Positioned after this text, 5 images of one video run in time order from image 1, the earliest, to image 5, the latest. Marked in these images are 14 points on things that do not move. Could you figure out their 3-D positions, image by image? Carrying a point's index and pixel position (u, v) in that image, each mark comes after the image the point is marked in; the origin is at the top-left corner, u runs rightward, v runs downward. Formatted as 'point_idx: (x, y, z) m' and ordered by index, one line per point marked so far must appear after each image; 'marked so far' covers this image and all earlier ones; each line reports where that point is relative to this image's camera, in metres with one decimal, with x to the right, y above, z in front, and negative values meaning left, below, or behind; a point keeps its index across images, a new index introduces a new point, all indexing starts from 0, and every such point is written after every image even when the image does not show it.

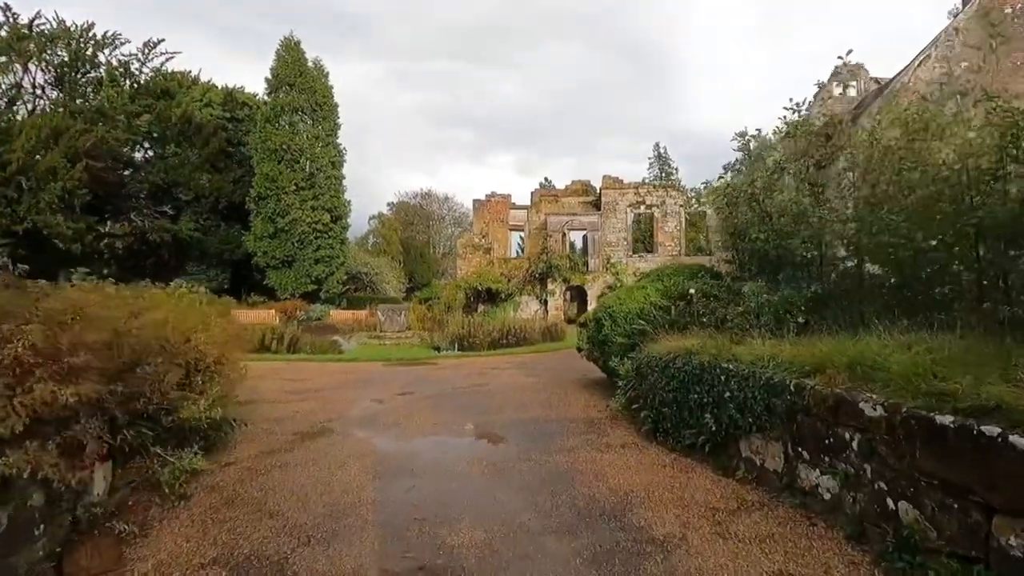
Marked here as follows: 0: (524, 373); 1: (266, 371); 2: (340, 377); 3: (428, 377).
0: (+0.3, -1.9, +11.5) m
1: (-5.4, -1.9, +11.8) m
2: (-3.5, -1.9, +11.2) m
3: (-1.7, -1.9, +11.2) m
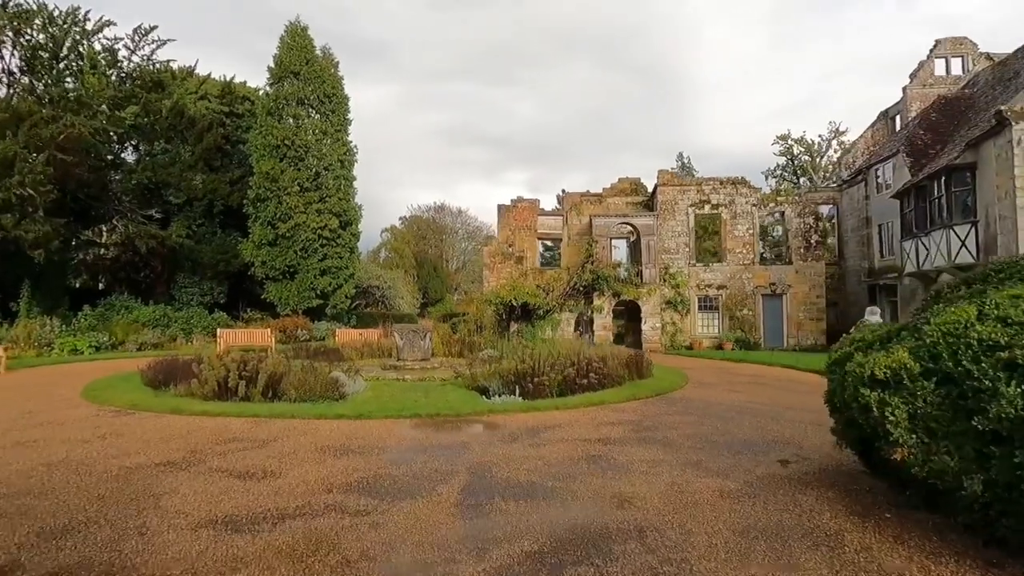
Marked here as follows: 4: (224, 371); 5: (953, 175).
0: (+1.9, -2.0, +6.3) m
1: (-3.8, -2.0, +6.7) m
2: (-1.9, -2.0, +6.0) m
3: (-0.1, -2.0, +6.0) m
4: (-5.7, -1.6, +10.5) m
5: (+15.1, +3.8, +18.3) m
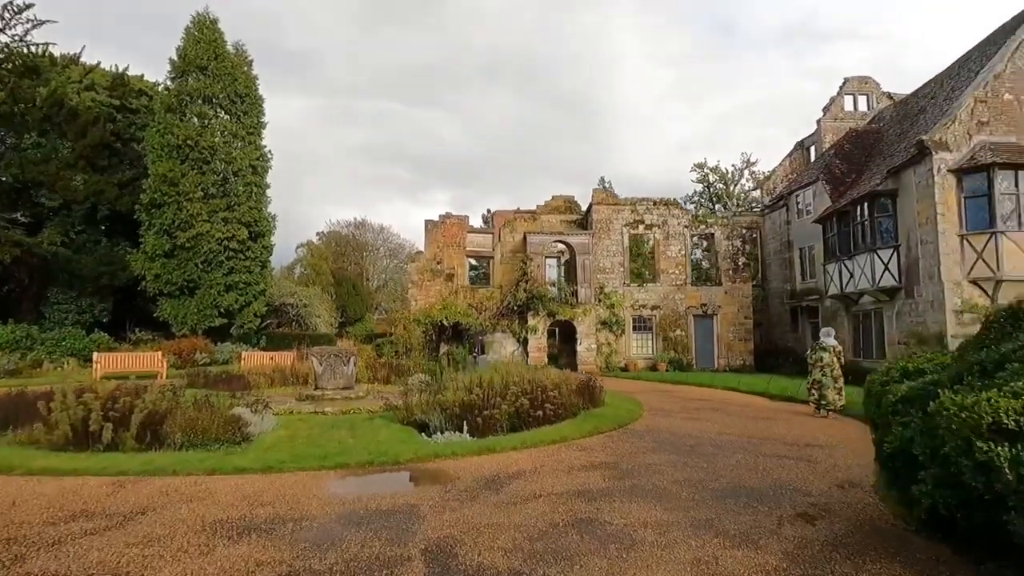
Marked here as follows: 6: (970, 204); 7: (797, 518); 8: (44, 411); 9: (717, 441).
0: (+1.6, -2.2, +5.0) m
1: (-4.1, -2.2, +4.6) m
2: (-2.2, -2.1, +4.2) m
3: (-0.4, -2.1, +4.4) m
4: (-6.5, -1.9, +8.1) m
5: (+12.9, +3.1, +19.1) m
6: (+14.1, +2.6, +16.4) m
7: (+2.7, -2.2, +5.2) m
8: (-7.9, -2.1, +9.0) m
9: (+3.4, -2.5, +8.9) m
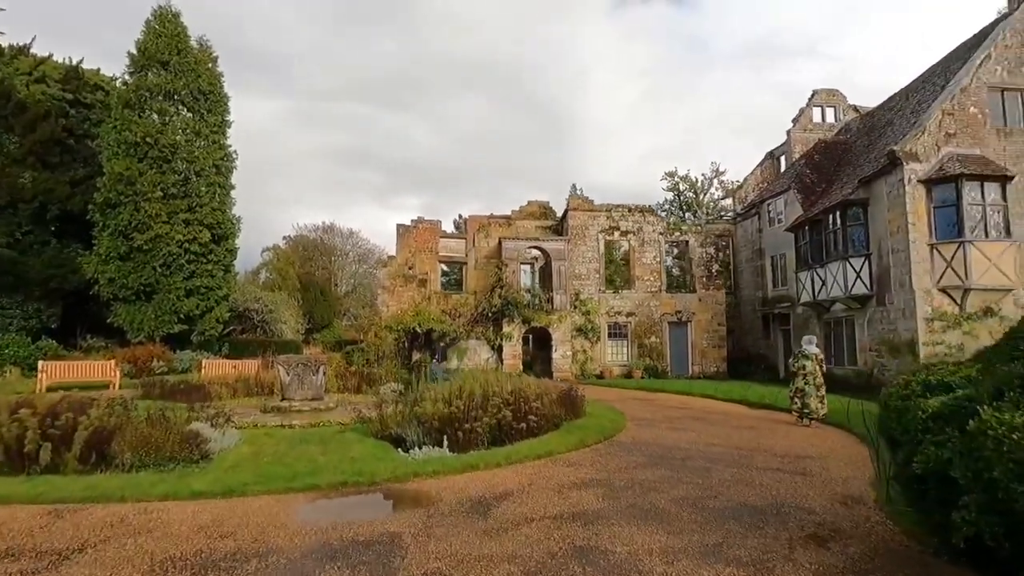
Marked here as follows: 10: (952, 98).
0: (+1.6, -2.2, +4.6) m
1: (-4.1, -2.2, +3.9) m
2: (-2.2, -2.1, +3.6) m
3: (-0.4, -2.2, +3.9) m
4: (-6.7, -1.9, +7.3) m
5: (+12.1, +2.8, +19.3) m
6: (+13.4, +2.3, +16.7) m
7: (+2.7, -2.3, +4.9) m
8: (-8.2, -2.1, +8.1) m
9: (+3.1, -2.7, +8.6) m
10: (+14.2, +6.2, +17.3) m
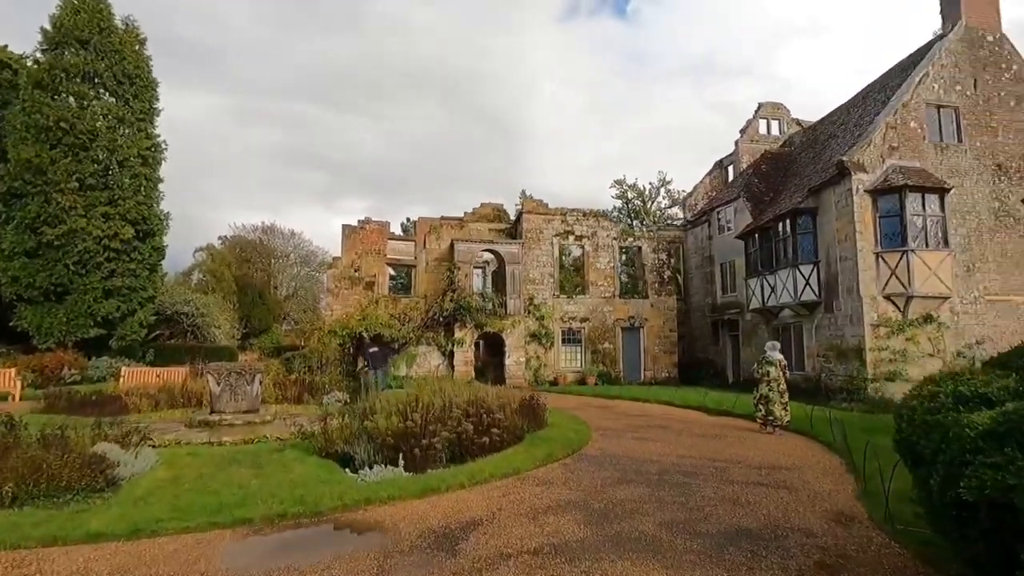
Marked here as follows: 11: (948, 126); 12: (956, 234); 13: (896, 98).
0: (+1.4, -2.2, +4.0) m
1: (-4.2, -2.1, +2.8) m
2: (-2.2, -2.1, +2.7) m
3: (-0.5, -2.1, +3.1) m
4: (-7.1, -1.8, +5.8) m
5: (+10.5, +2.5, +19.7) m
6: (+12.0, +2.1, +17.3) m
7: (+2.5, -2.3, +4.4) m
8: (-8.6, -2.0, +6.5) m
9: (+2.6, -2.7, +8.1) m
10: (+12.8, +5.9, +17.9) m
11: (+15.0, +5.5, +18.3) m
12: (+14.6, +1.8, +17.5) m
13: (+13.0, +6.5, +18.2) m
